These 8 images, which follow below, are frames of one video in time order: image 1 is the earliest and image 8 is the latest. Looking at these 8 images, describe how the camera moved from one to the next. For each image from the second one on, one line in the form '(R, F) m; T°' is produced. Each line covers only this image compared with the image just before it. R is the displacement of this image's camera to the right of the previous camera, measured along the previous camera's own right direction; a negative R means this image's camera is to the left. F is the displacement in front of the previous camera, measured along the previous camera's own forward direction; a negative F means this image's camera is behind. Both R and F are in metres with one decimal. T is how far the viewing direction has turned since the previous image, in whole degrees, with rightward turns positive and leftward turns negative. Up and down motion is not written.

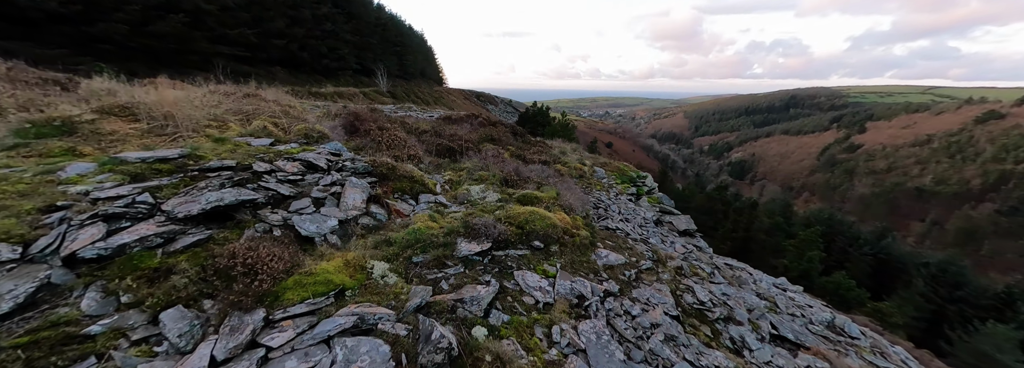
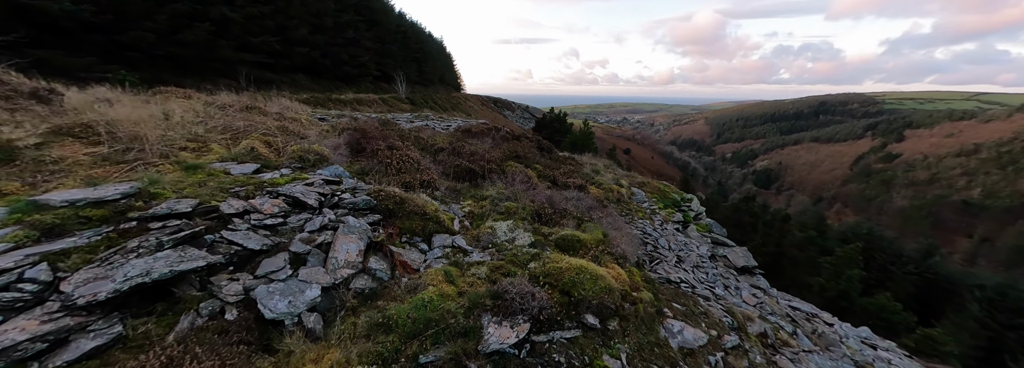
(-0.3, +1.0) m; -3°
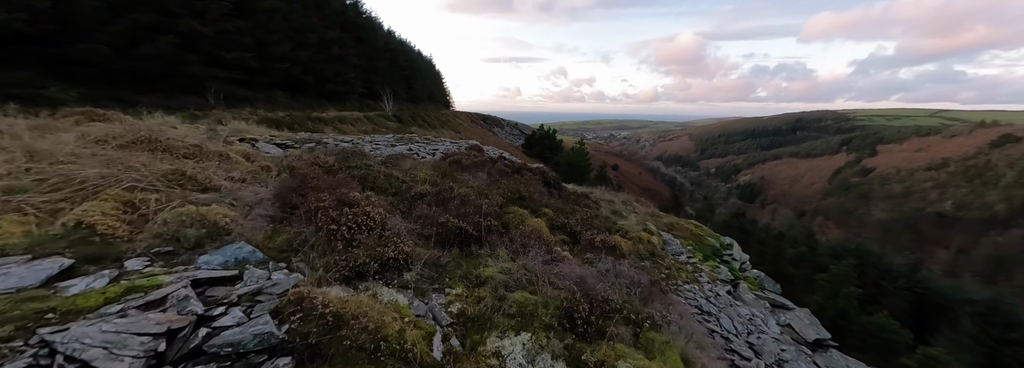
(-0.2, +1.7) m; +2°
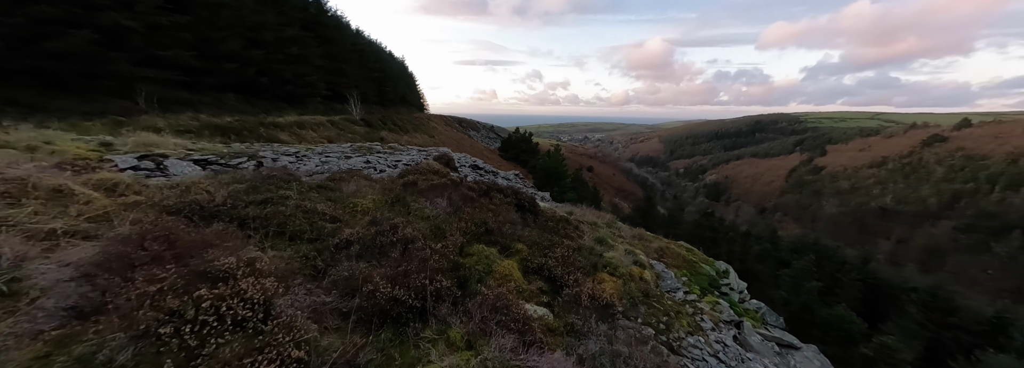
(+0.2, +1.1) m; +4°
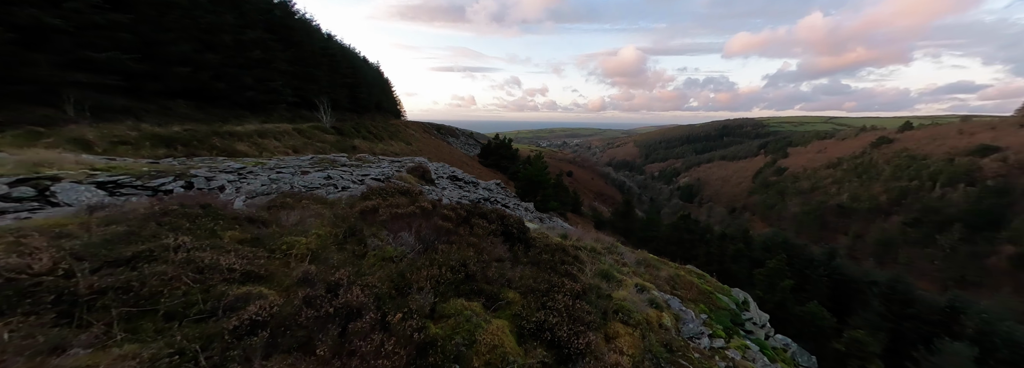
(-0.1, +1.1) m; +4°
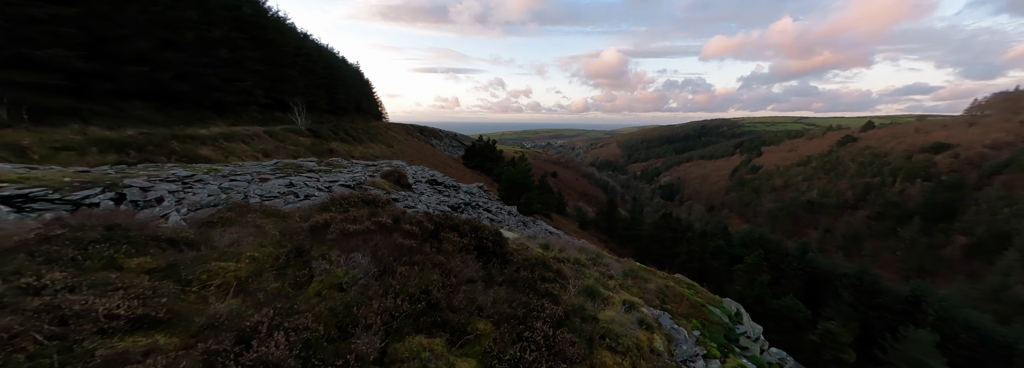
(+0.2, +0.5) m; +3°
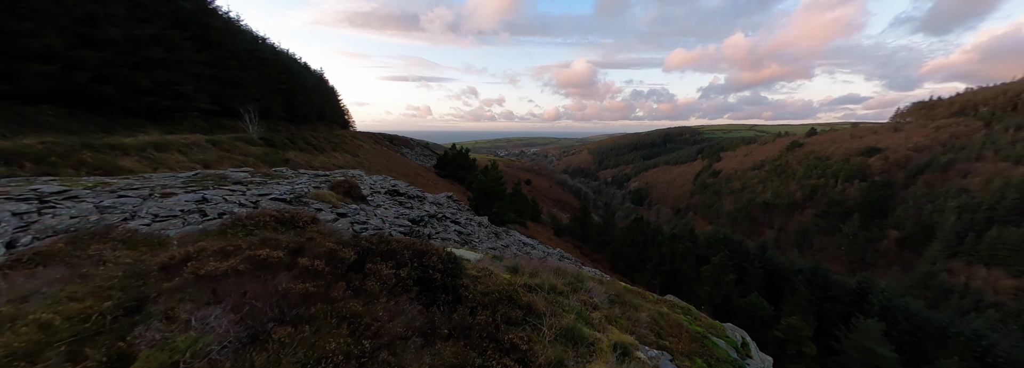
(+0.2, +1.1) m; +5°
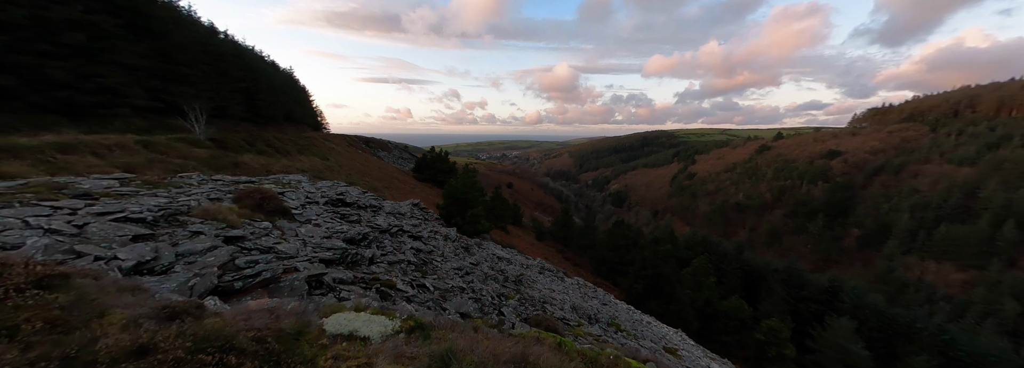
(+0.5, +2.1) m; +3°
